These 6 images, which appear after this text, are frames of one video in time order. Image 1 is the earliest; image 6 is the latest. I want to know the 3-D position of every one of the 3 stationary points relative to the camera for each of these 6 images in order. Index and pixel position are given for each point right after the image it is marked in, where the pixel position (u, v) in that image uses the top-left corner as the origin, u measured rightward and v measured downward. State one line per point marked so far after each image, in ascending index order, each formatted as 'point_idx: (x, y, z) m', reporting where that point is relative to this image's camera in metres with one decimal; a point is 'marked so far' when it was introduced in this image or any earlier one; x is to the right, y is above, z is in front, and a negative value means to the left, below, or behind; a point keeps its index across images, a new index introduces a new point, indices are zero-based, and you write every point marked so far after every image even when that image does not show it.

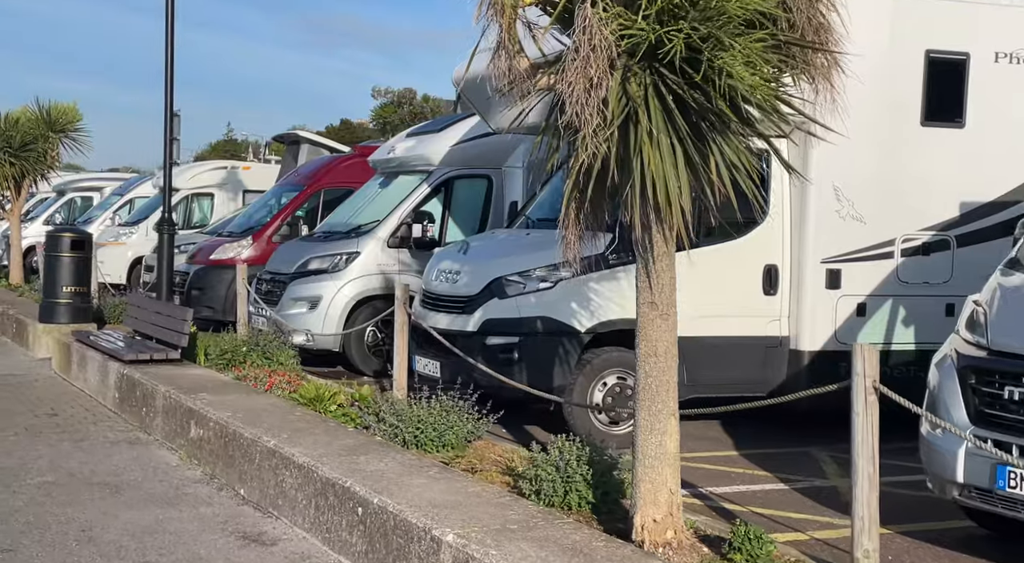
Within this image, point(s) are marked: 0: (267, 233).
0: (-3.6, +0.7, +15.7) m
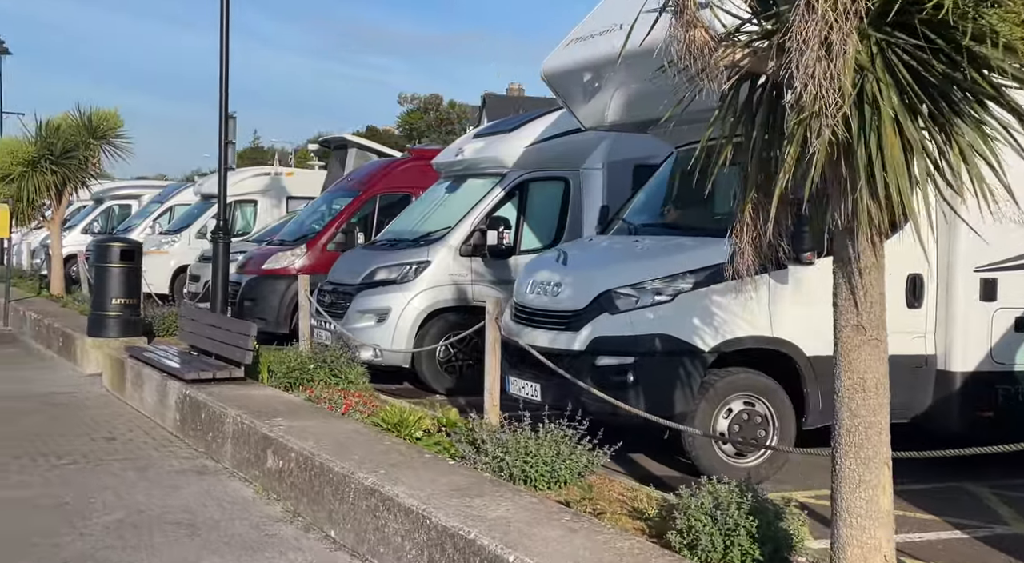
0: (-2.7, +0.6, +15.0) m
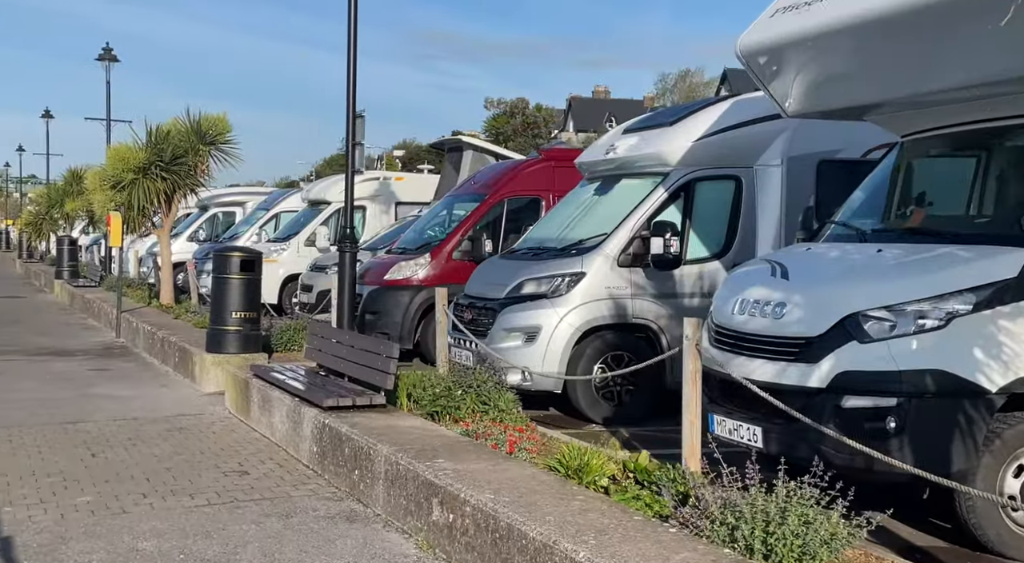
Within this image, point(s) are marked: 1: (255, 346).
0: (-0.9, +0.4, +14.1) m
1: (-3.1, -0.8, +12.9) m
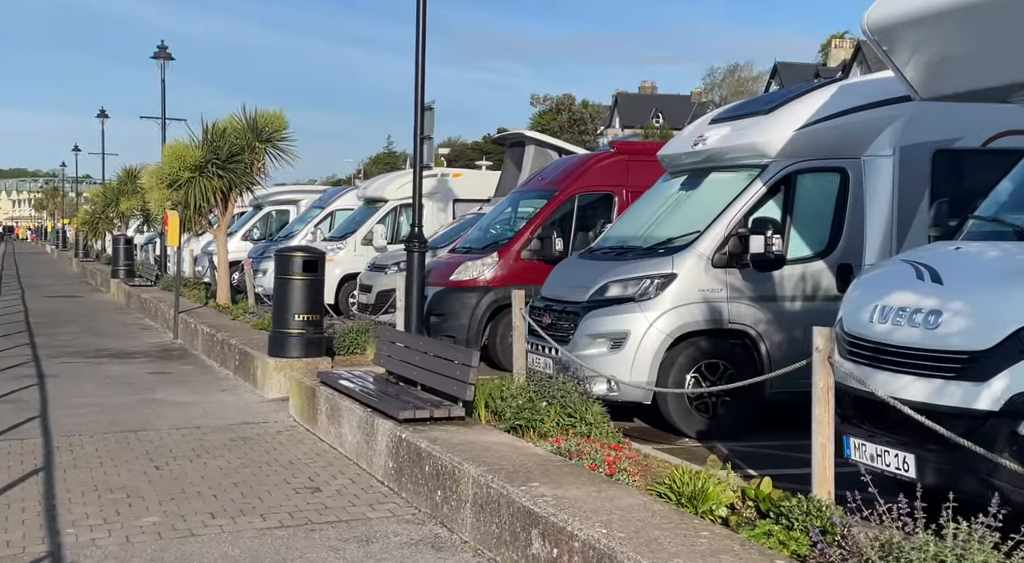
0: (0.0, +0.4, +13.5) m
1: (-2.2, -0.8, +12.4) m
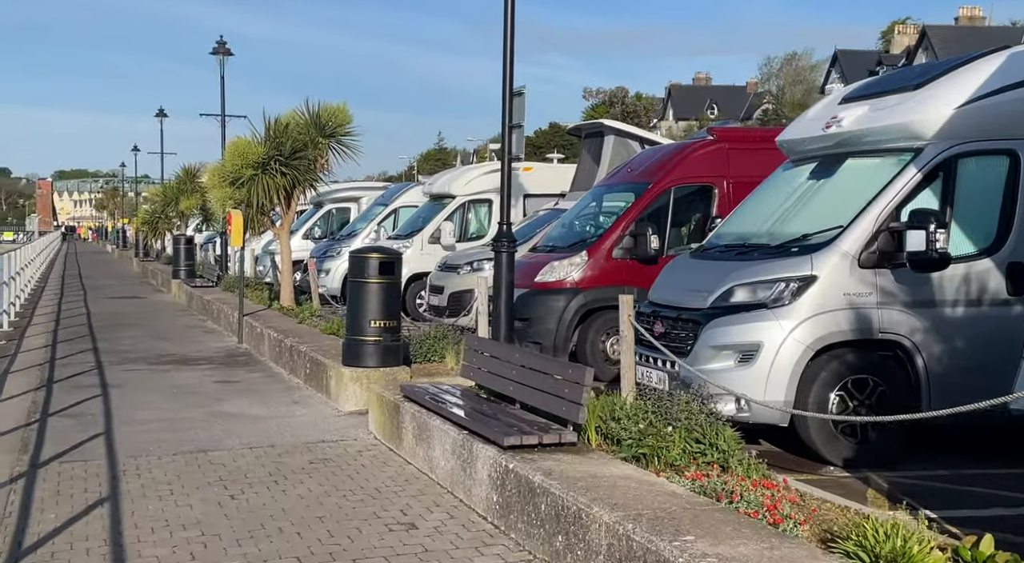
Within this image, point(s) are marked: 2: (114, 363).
0: (+1.1, +0.4, +12.4) m
1: (-1.2, -0.8, +11.4) m
2: (-6.1, -1.2, +16.4) m
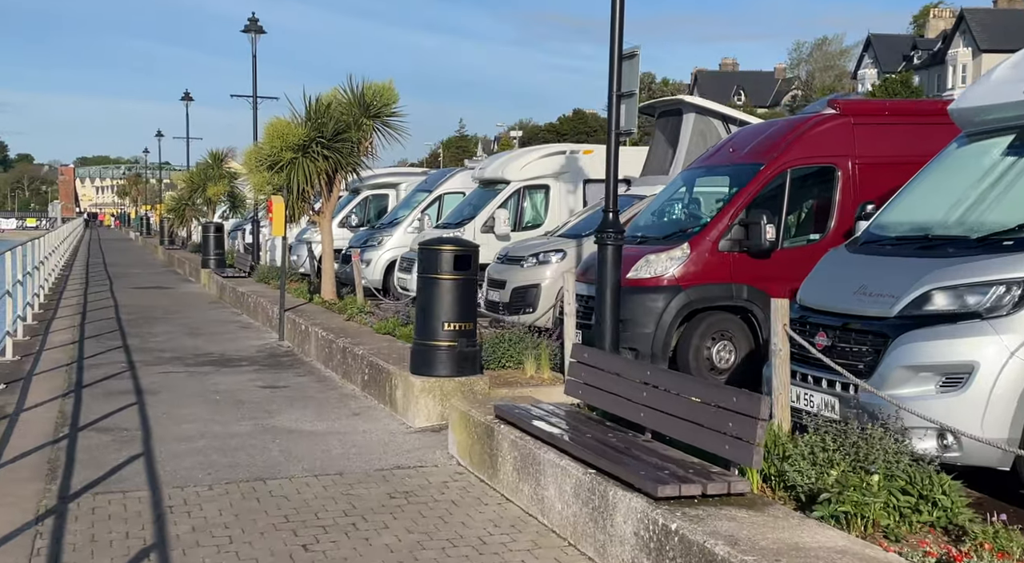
0: (+2.0, +0.5, +10.8) m
1: (-0.3, -0.8, +9.9) m
2: (-5.1, -1.2, +15.0) m
